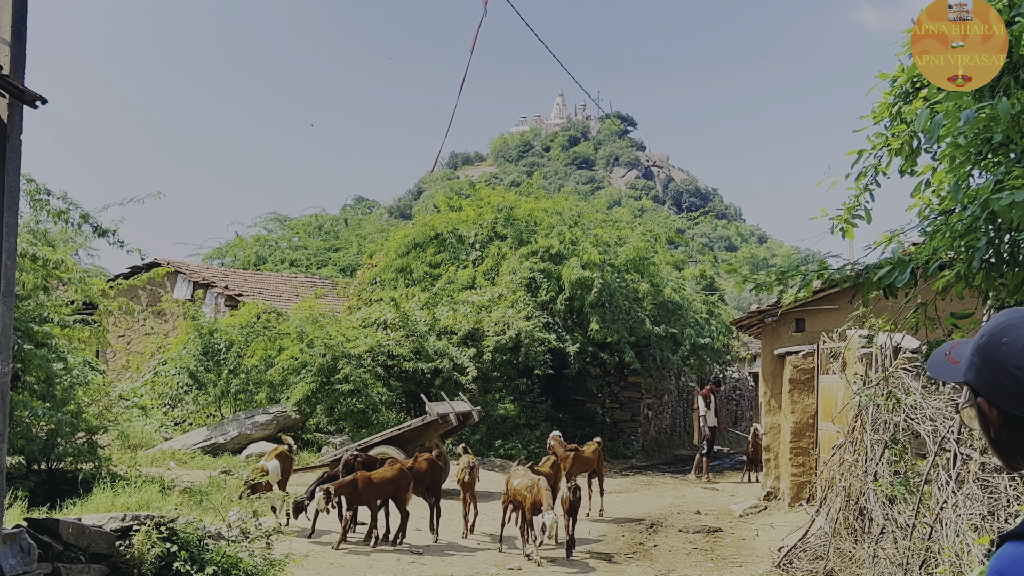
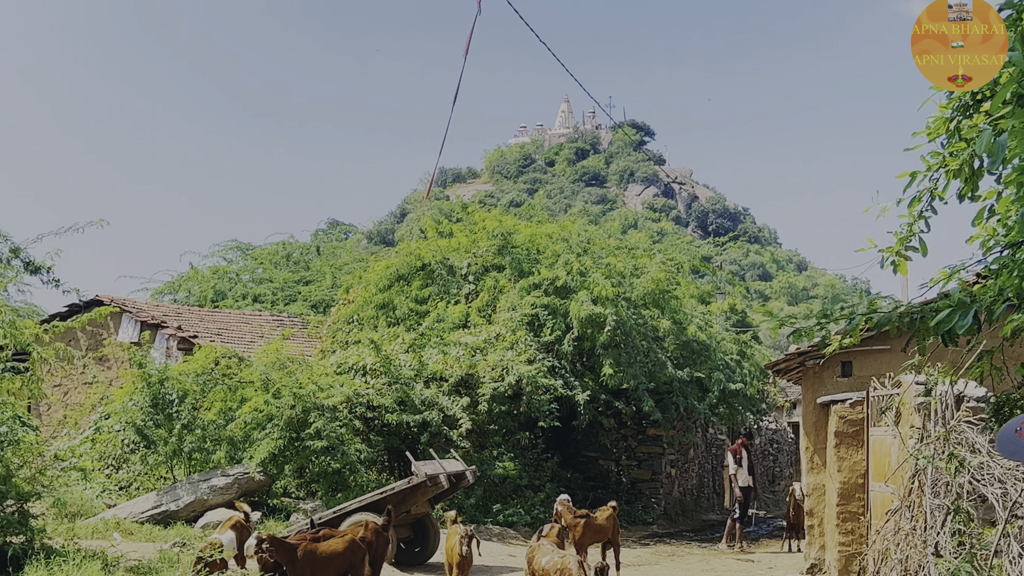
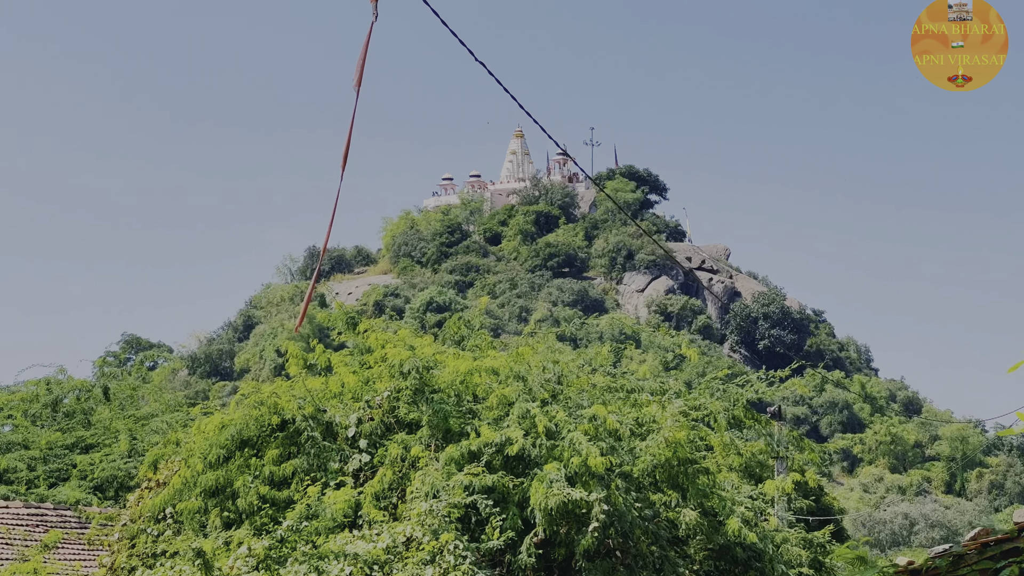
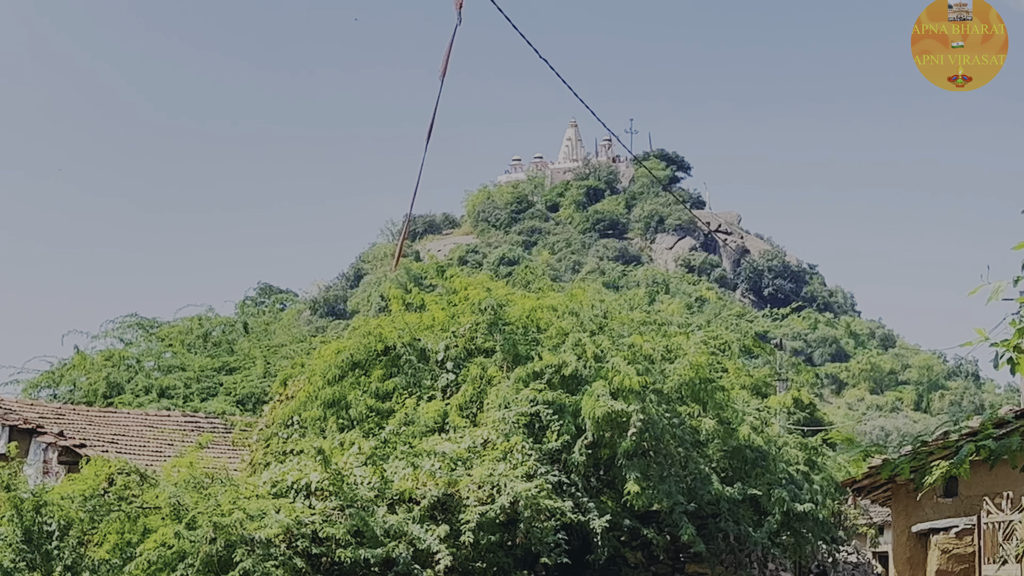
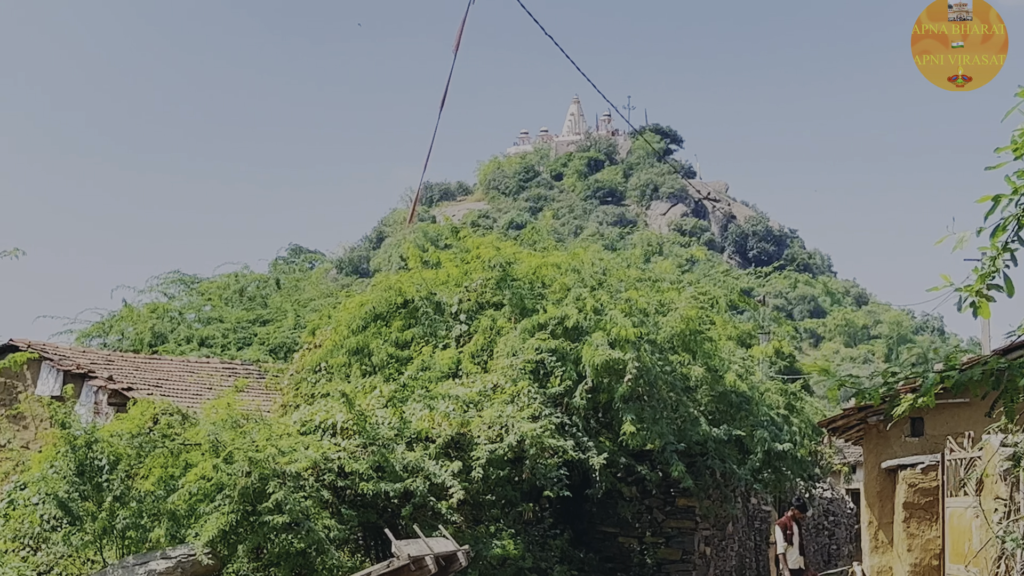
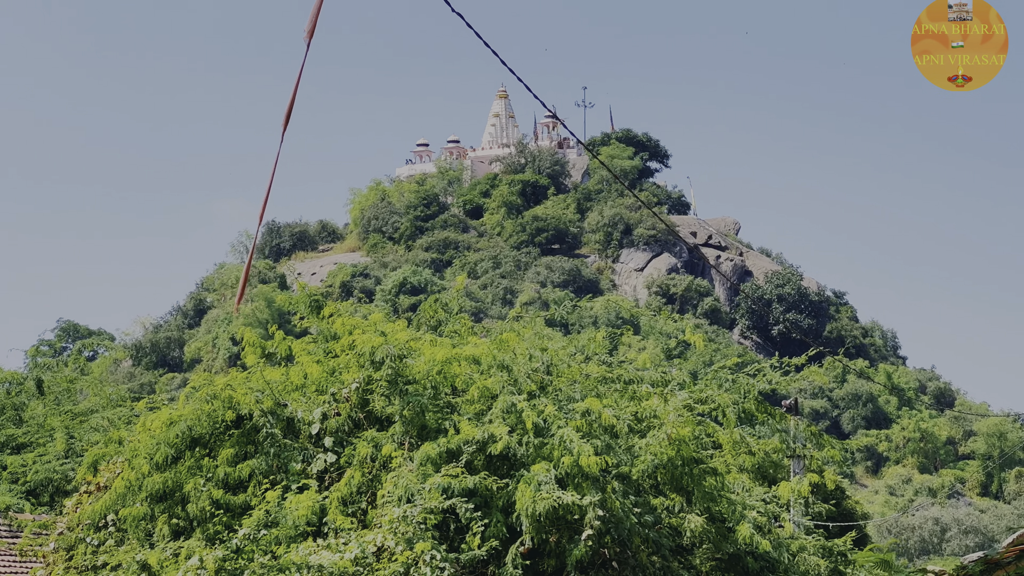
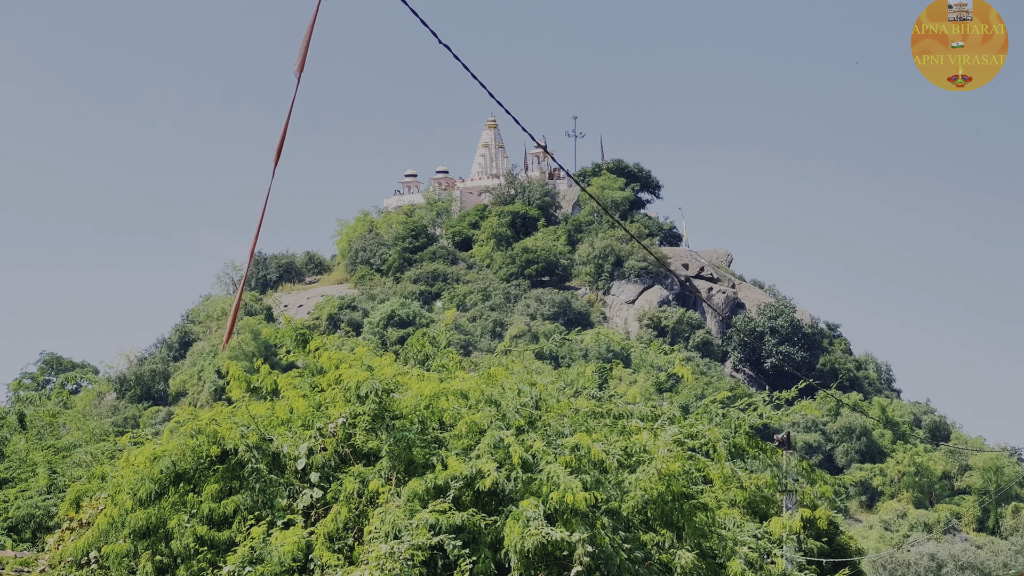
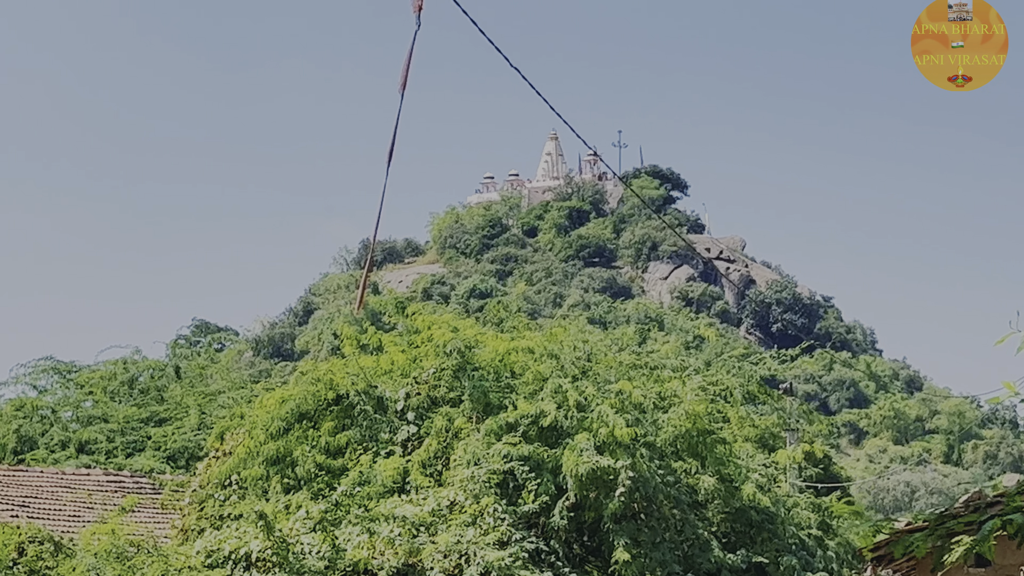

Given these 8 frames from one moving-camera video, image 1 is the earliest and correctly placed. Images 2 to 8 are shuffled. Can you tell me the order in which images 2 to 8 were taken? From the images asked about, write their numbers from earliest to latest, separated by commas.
2, 5, 4, 8, 3, 6, 7
